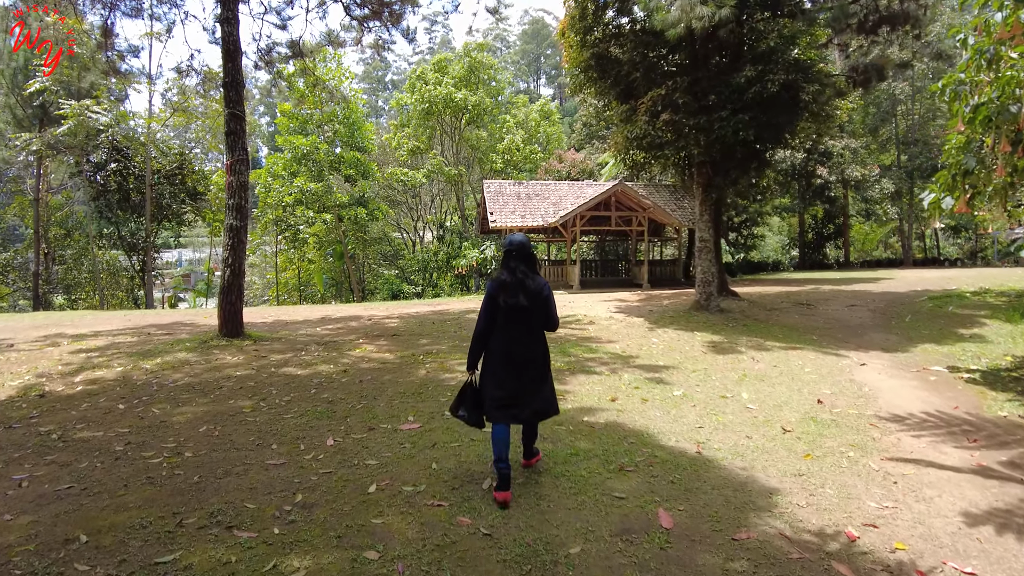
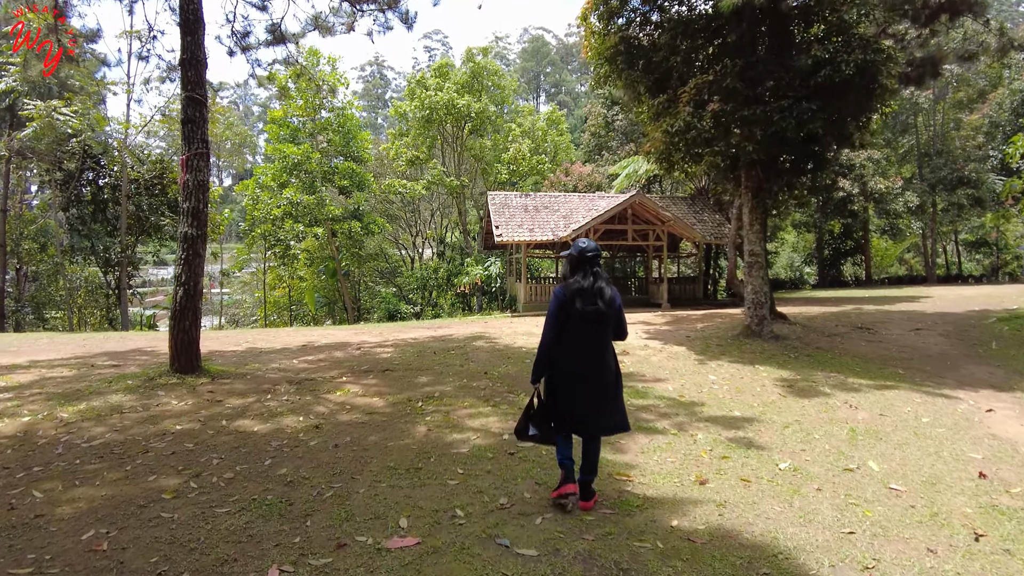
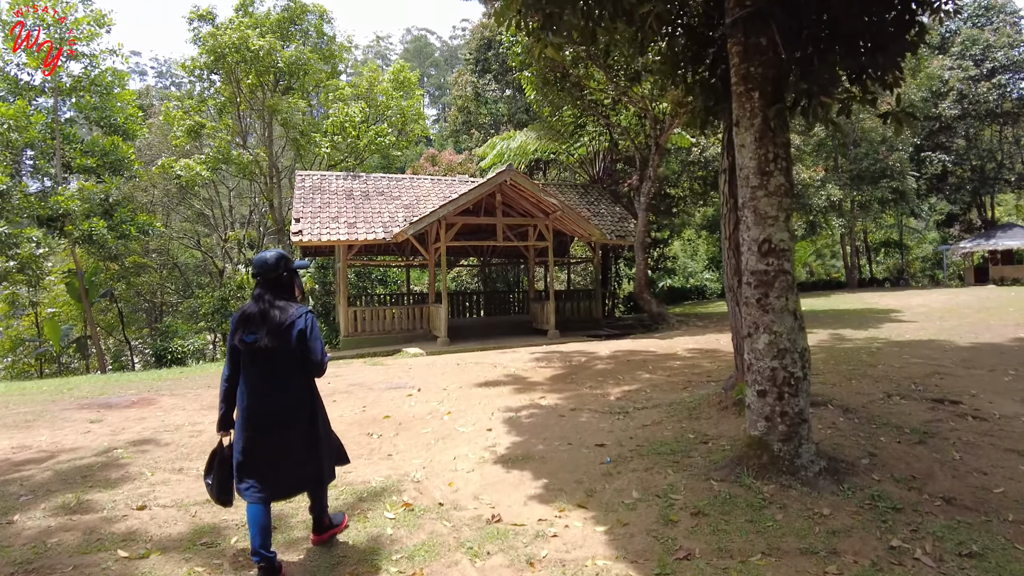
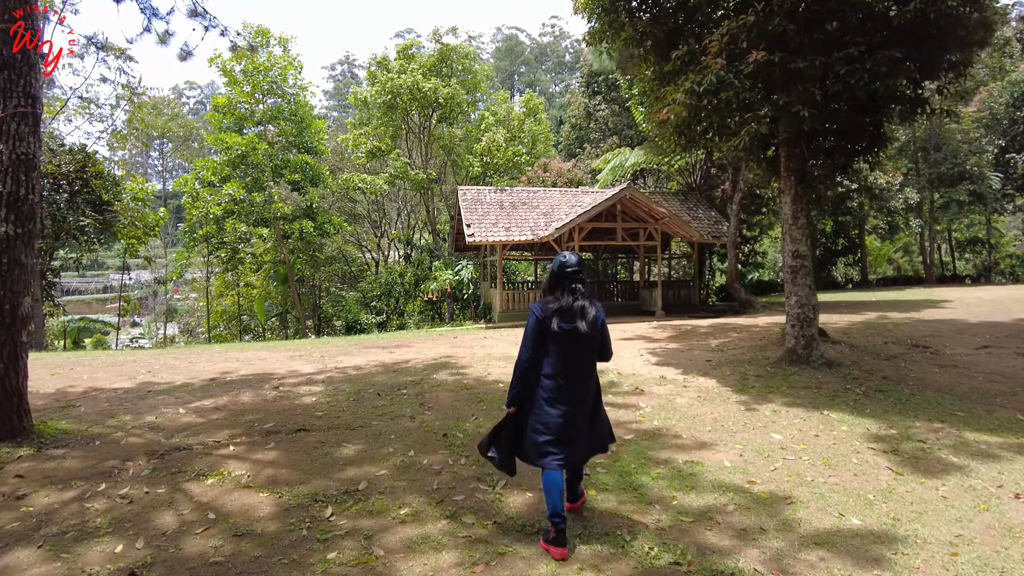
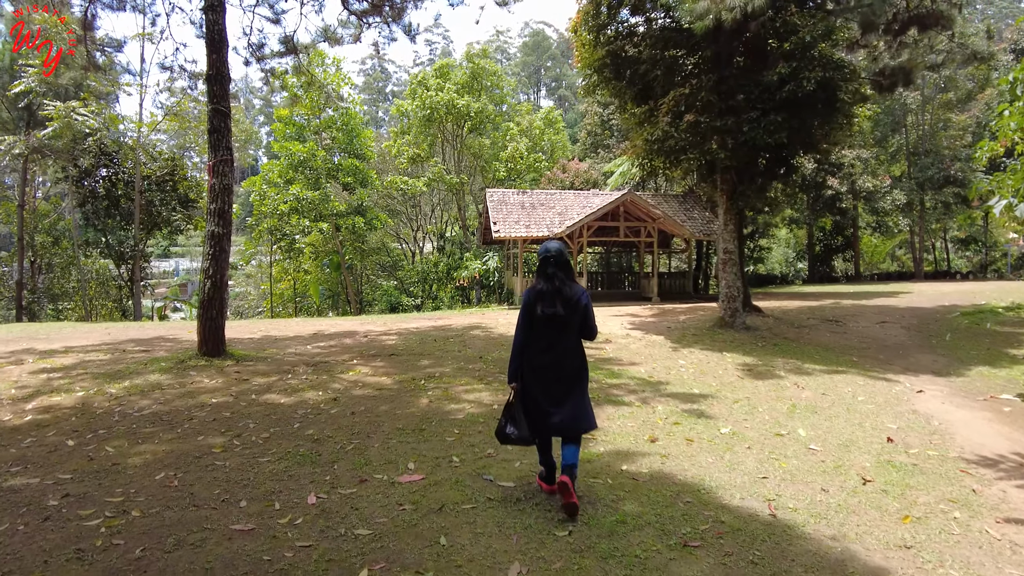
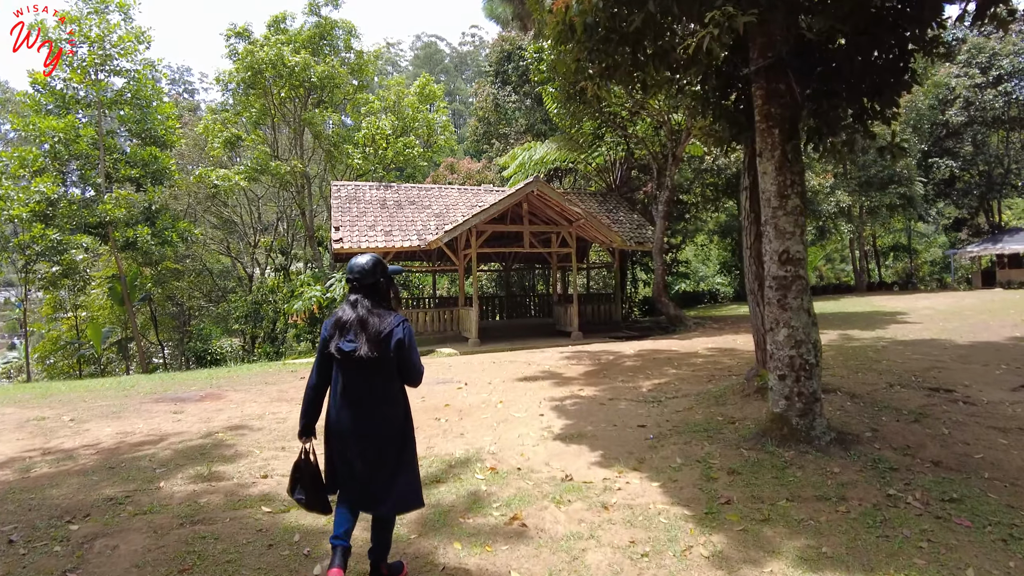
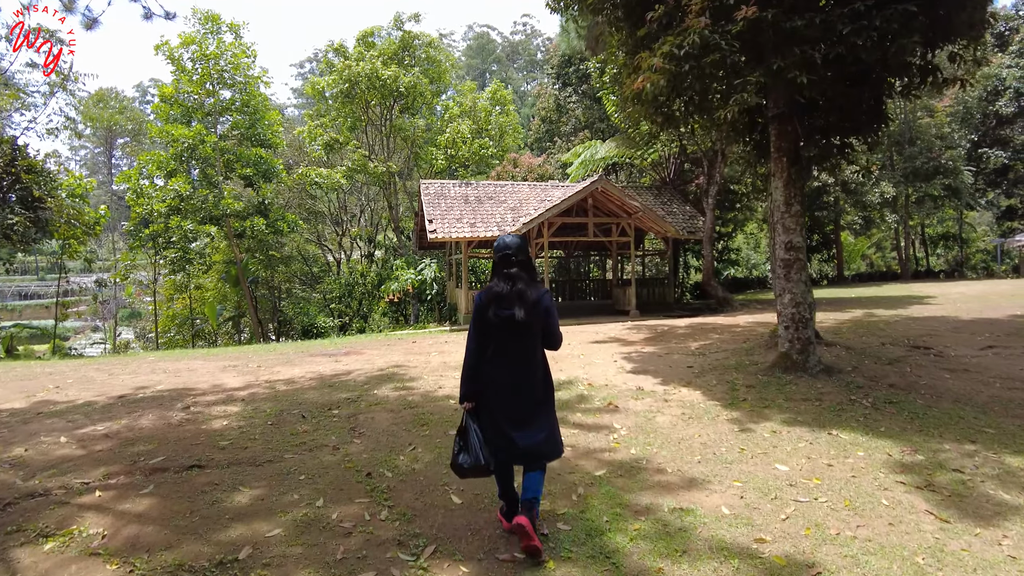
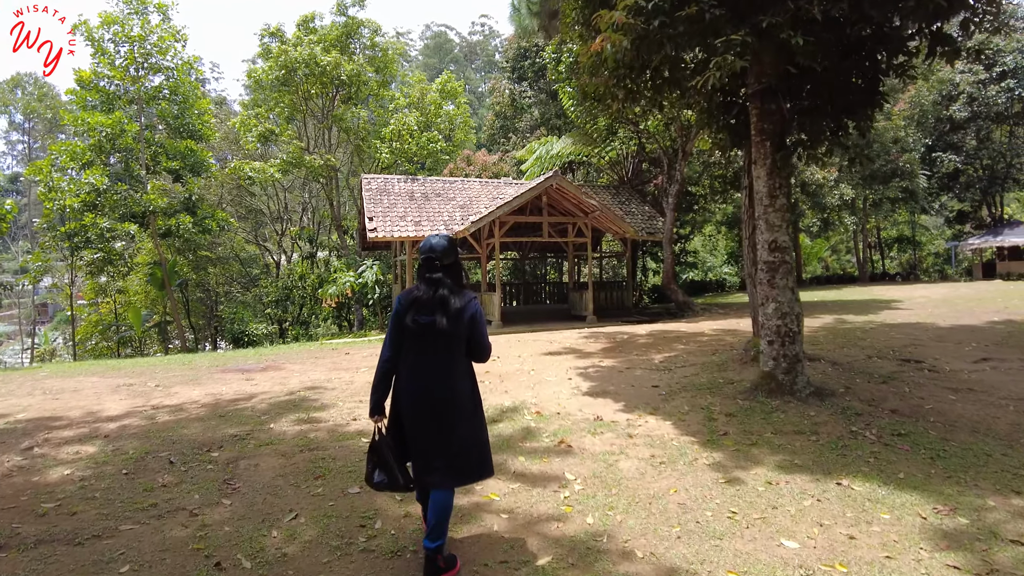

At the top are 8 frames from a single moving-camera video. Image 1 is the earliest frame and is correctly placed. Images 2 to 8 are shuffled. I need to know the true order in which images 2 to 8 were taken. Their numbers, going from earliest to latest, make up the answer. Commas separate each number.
5, 2, 4, 7, 8, 6, 3
